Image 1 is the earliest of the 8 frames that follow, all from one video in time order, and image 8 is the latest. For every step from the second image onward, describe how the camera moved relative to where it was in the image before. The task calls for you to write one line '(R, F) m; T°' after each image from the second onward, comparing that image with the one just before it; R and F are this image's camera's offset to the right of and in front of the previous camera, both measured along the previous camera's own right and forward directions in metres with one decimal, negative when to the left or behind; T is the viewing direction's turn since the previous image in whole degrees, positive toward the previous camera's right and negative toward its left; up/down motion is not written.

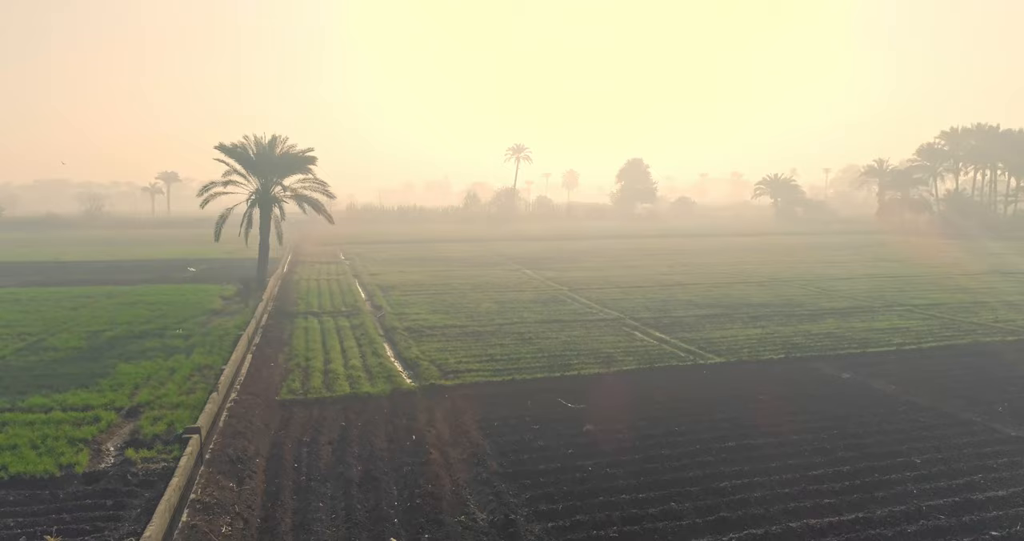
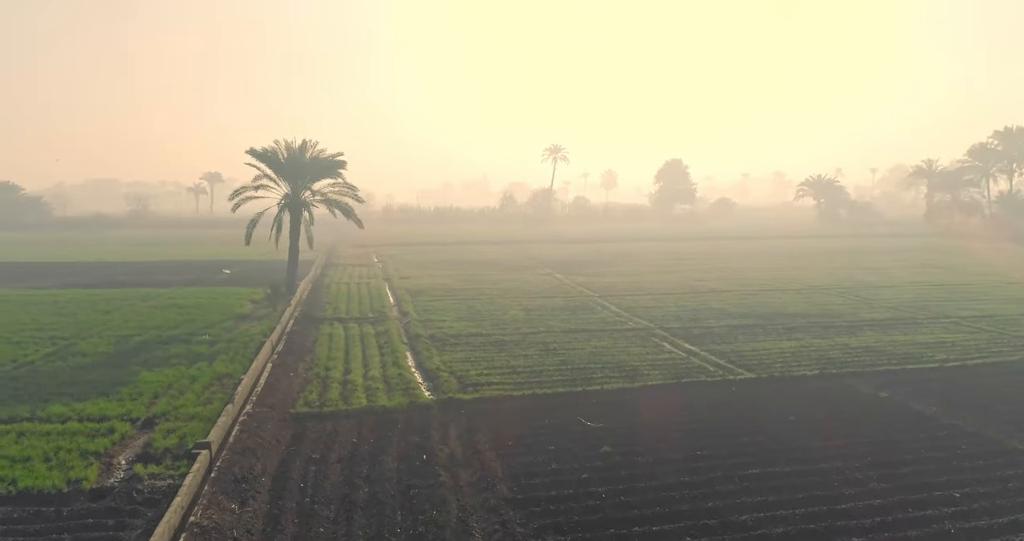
(+0.4, +0.4) m; -3°
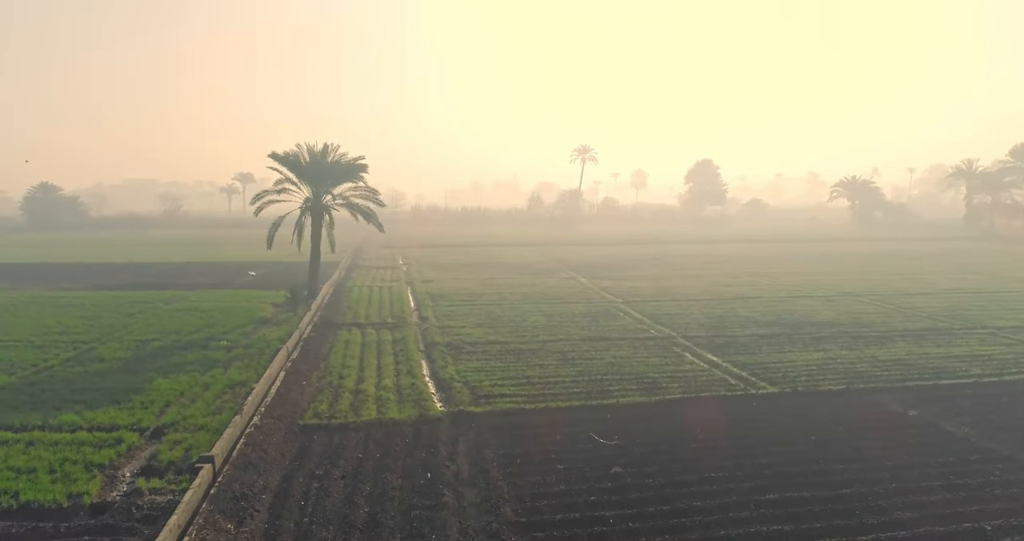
(+0.3, +0.3) m; -2°
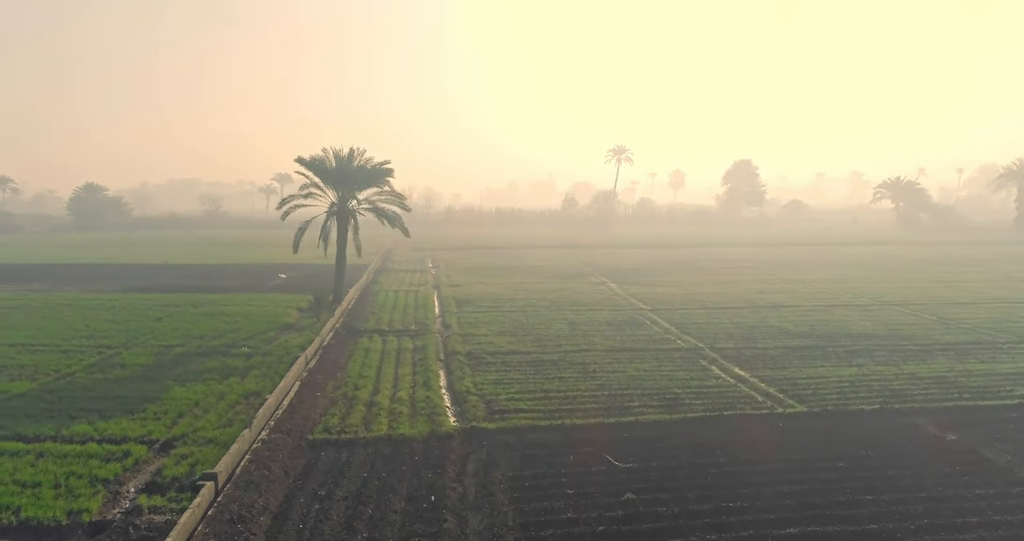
(+0.4, +0.4) m; -3°
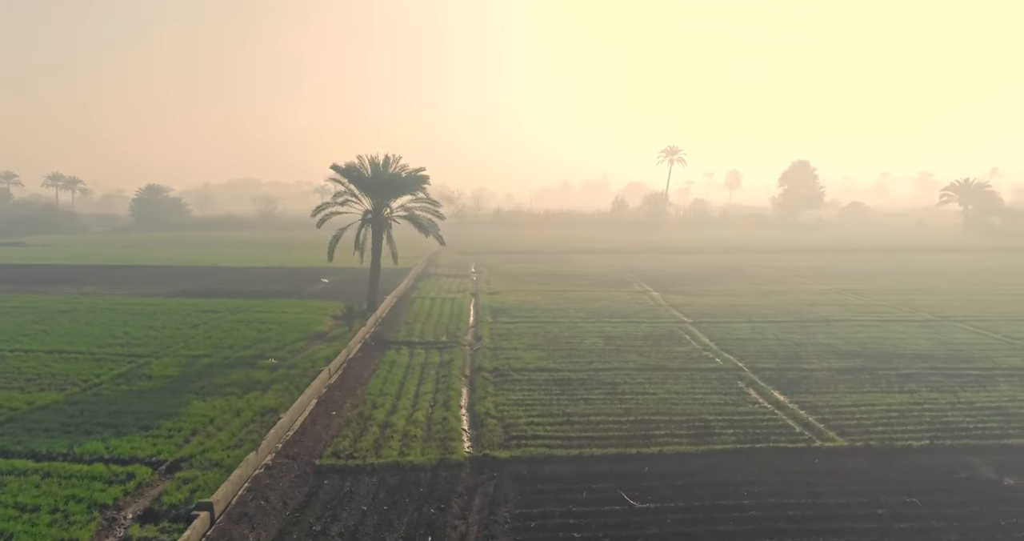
(+0.7, +0.7) m; -4°
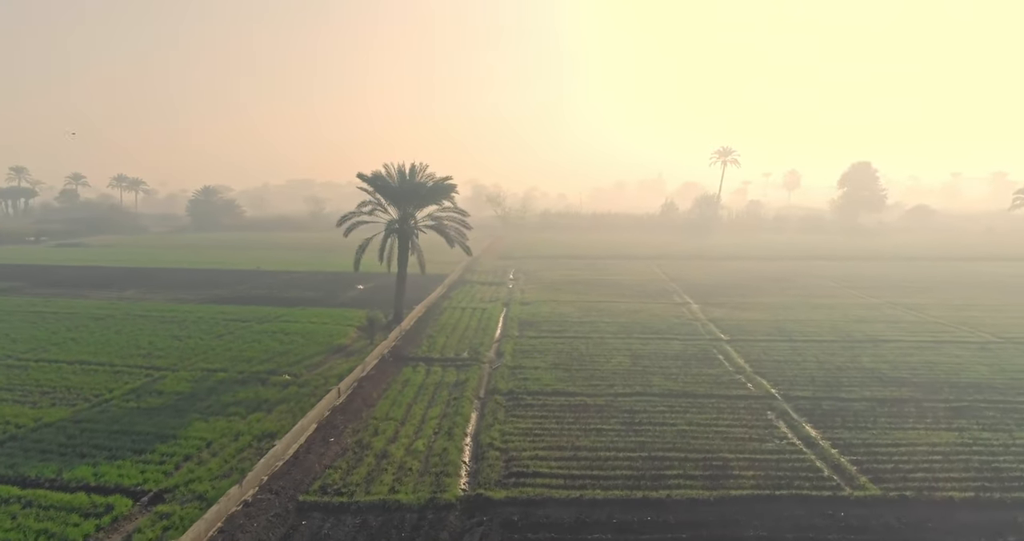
(+0.9, +0.9) m; -4°
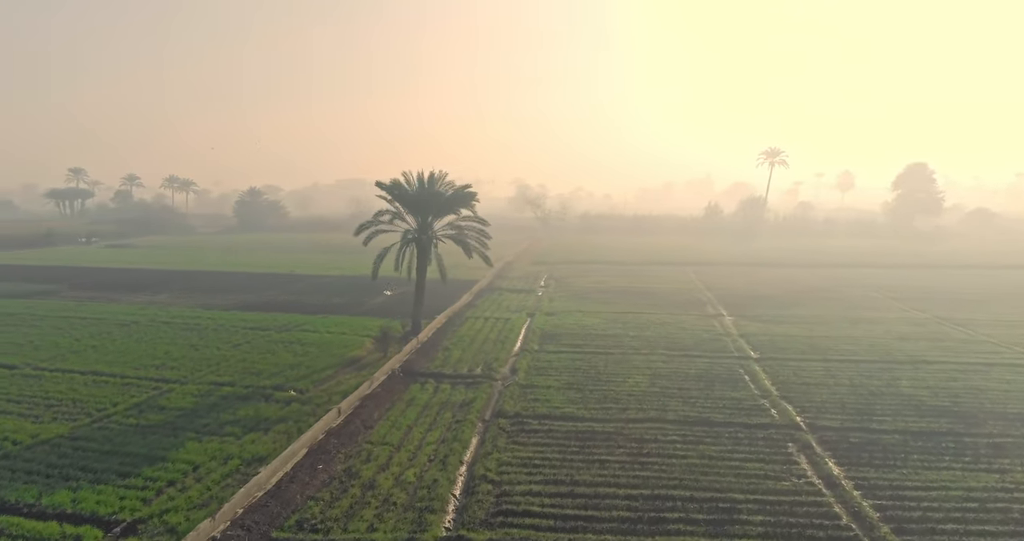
(+1.0, +0.9) m; -4°
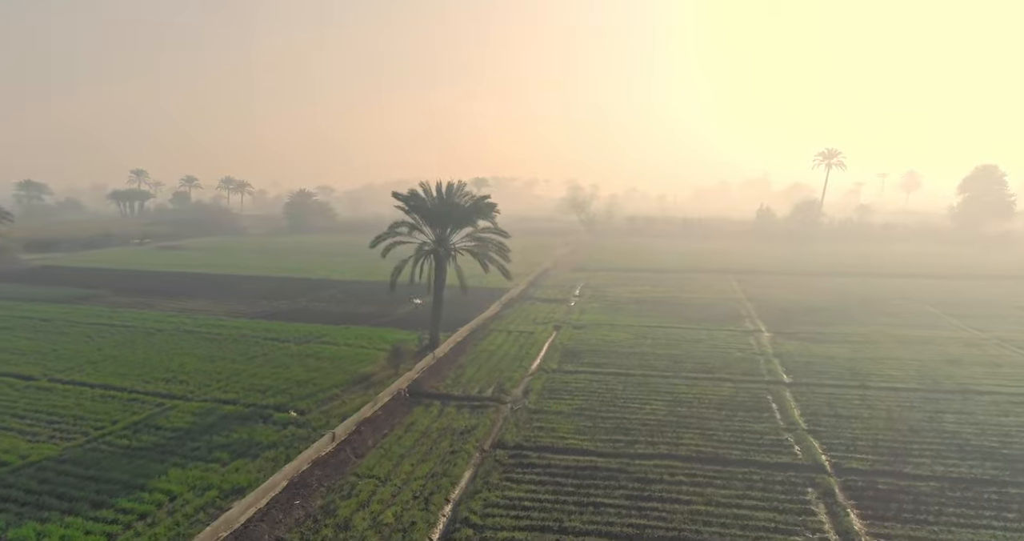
(+1.2, +1.0) m; -4°
